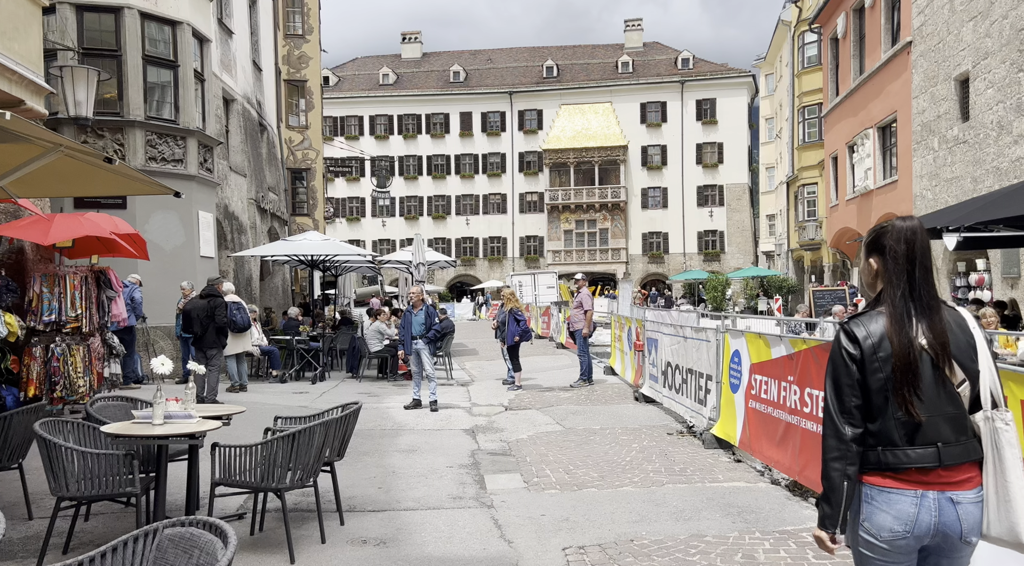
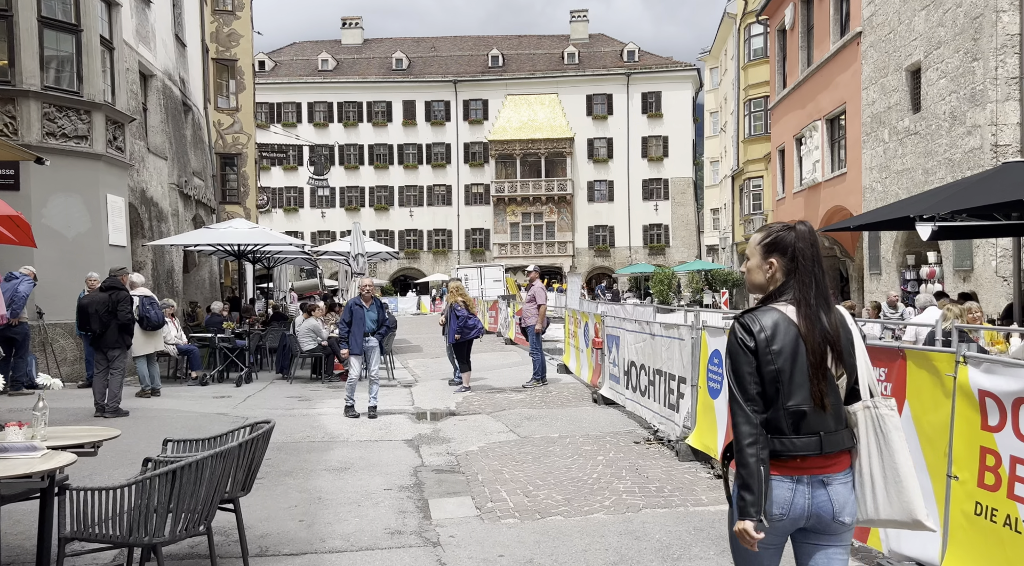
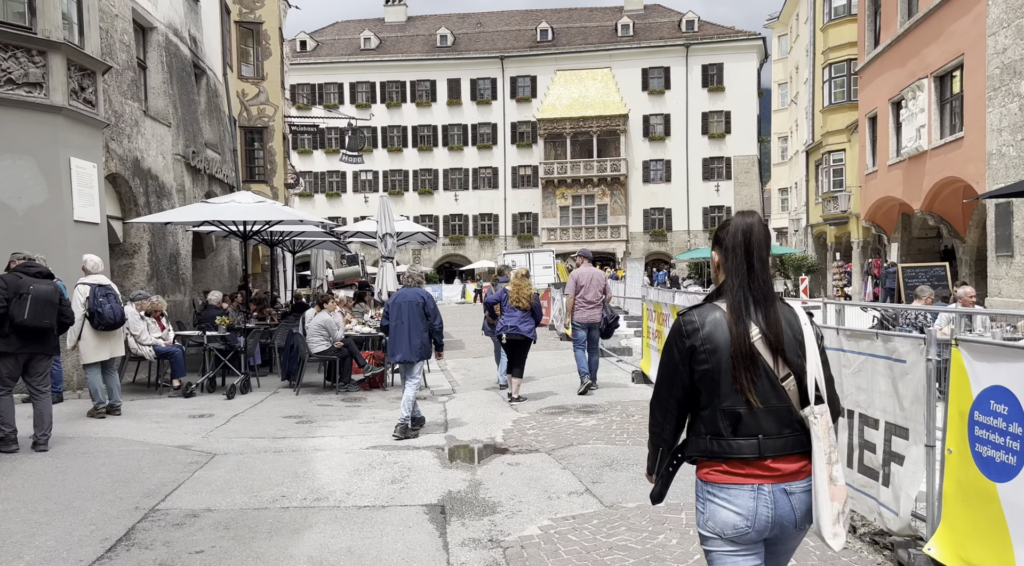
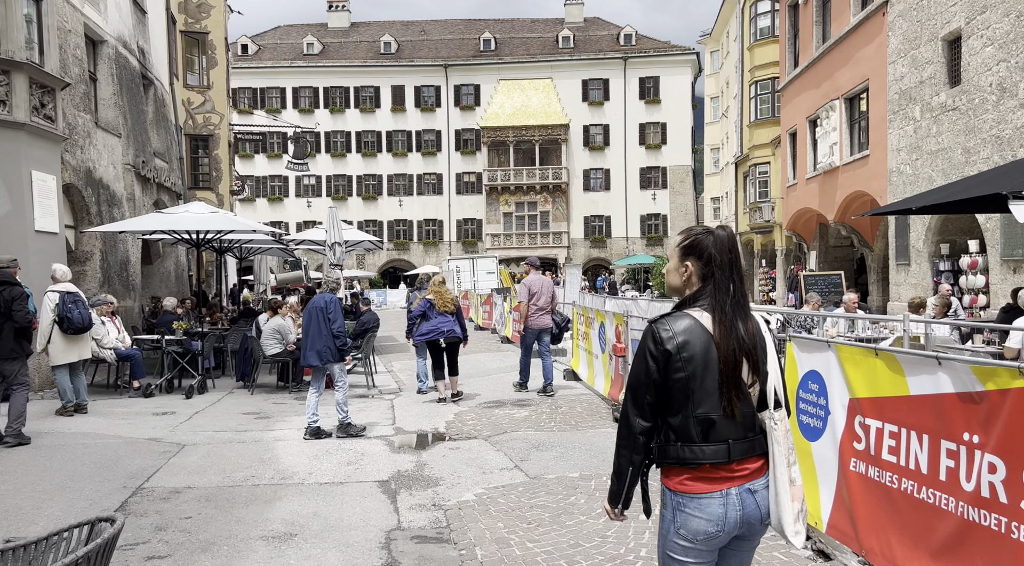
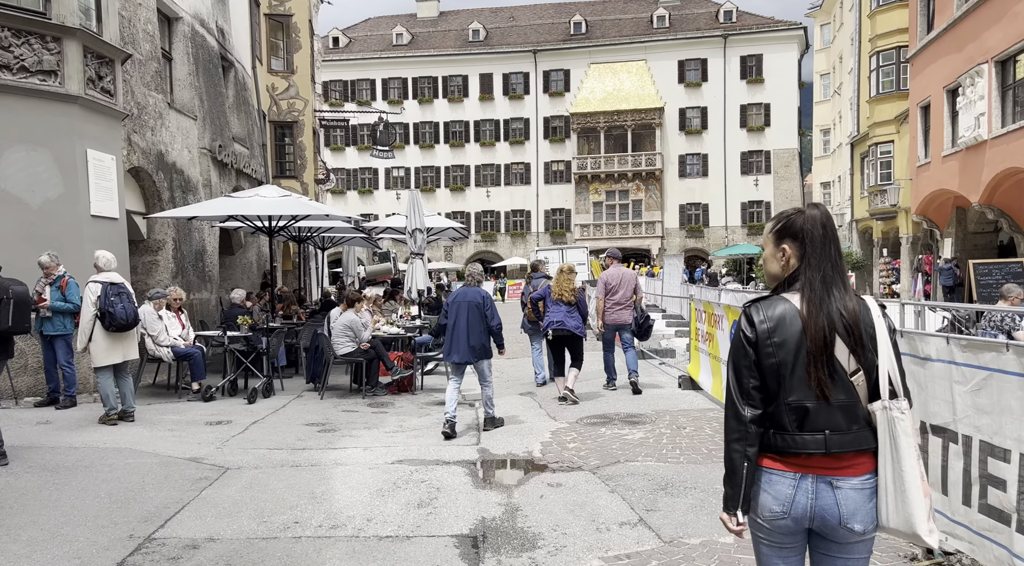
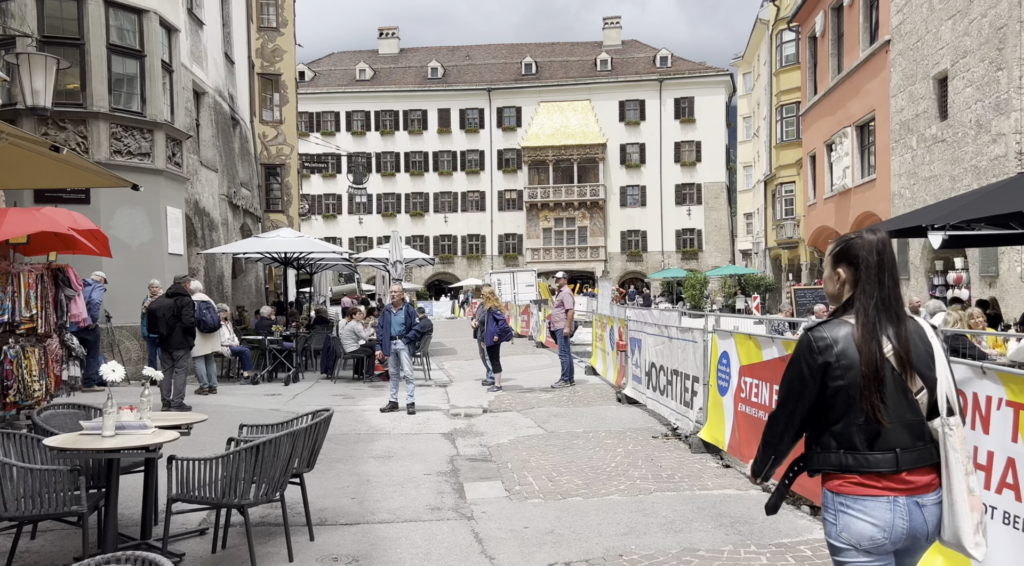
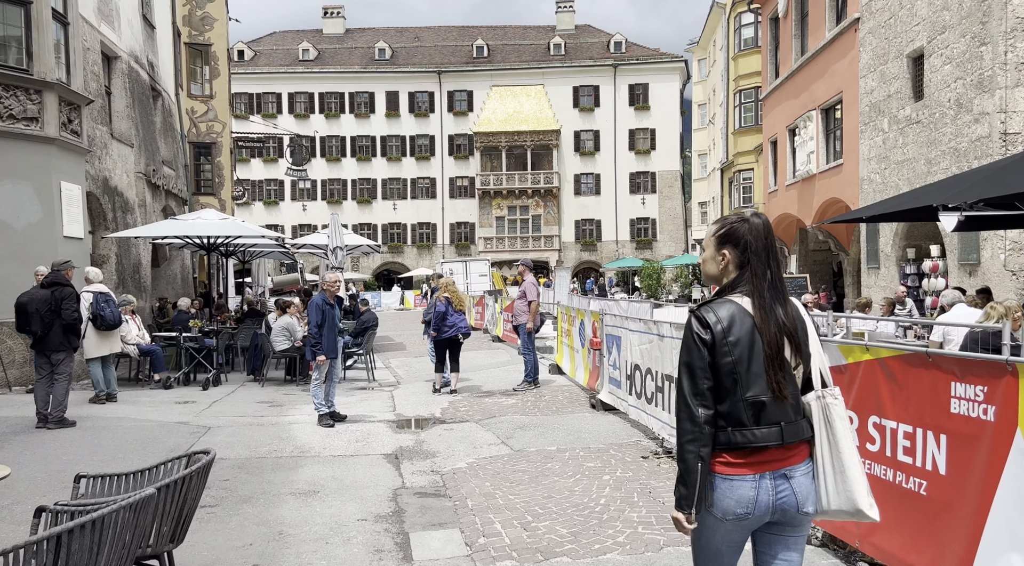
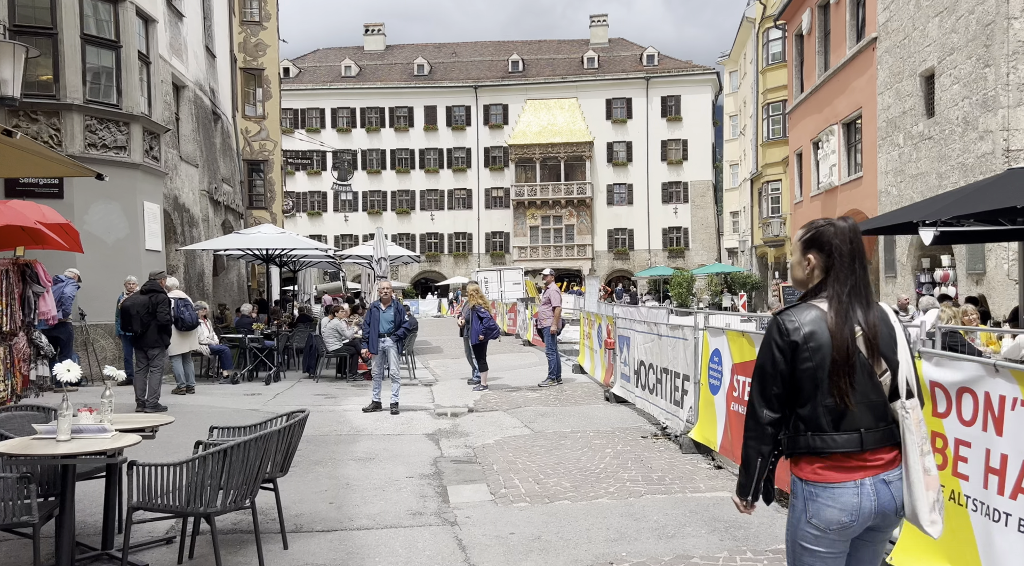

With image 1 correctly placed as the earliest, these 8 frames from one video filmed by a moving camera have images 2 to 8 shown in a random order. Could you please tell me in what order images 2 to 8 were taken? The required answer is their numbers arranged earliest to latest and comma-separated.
6, 8, 2, 7, 4, 3, 5
